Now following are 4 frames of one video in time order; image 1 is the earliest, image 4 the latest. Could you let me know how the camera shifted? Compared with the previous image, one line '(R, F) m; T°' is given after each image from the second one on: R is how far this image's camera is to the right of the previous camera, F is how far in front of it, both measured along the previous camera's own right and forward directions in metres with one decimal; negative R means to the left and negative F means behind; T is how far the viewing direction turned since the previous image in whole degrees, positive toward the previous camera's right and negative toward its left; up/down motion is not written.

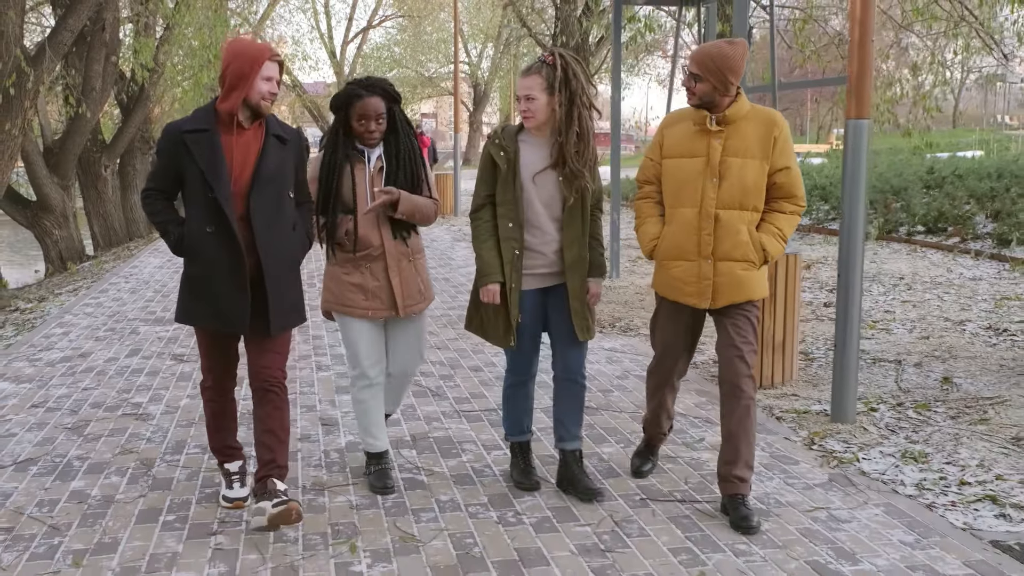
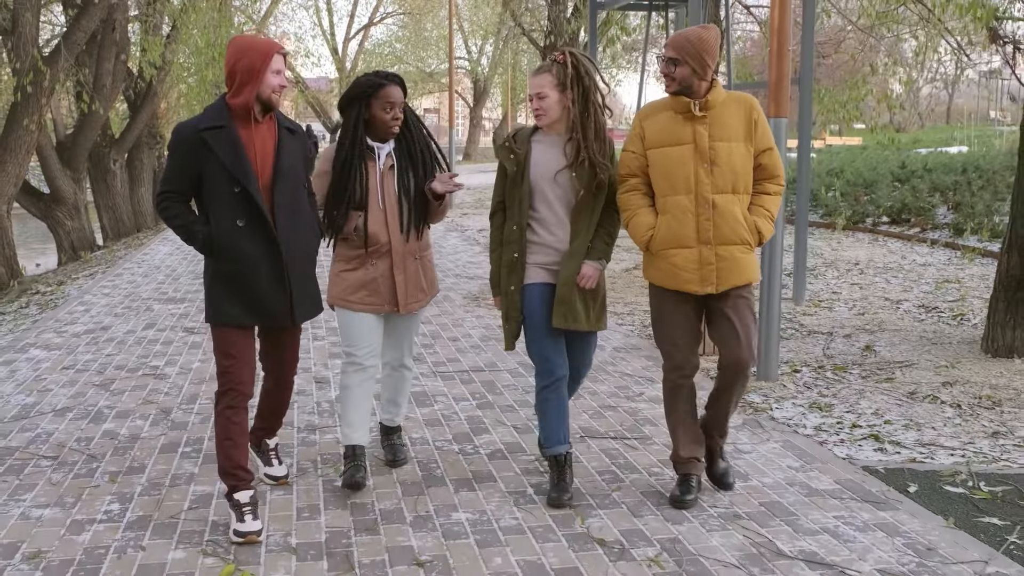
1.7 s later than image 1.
(+0.2, -0.7) m; 0°
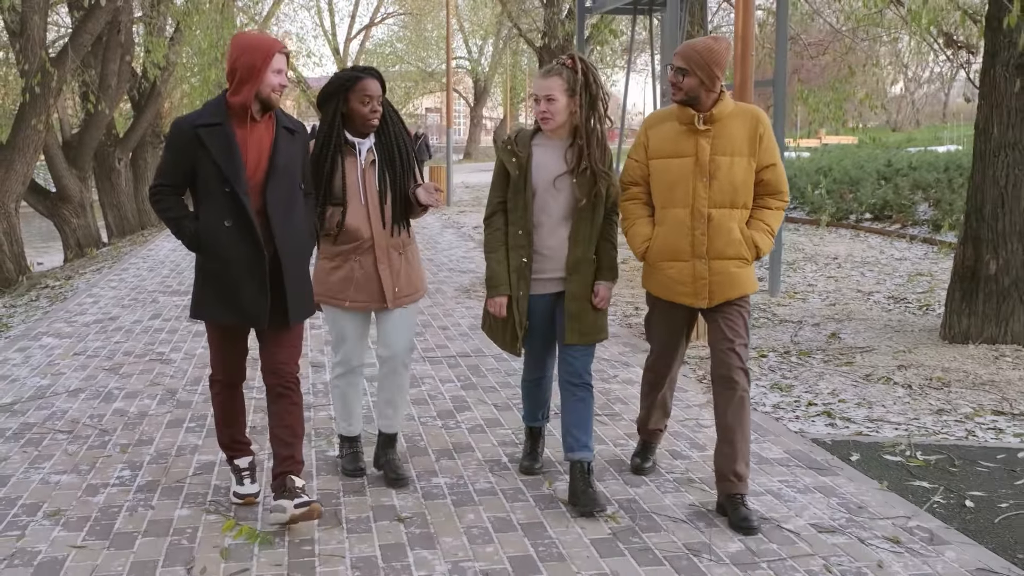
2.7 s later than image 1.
(+0.1, -0.4) m; 0°
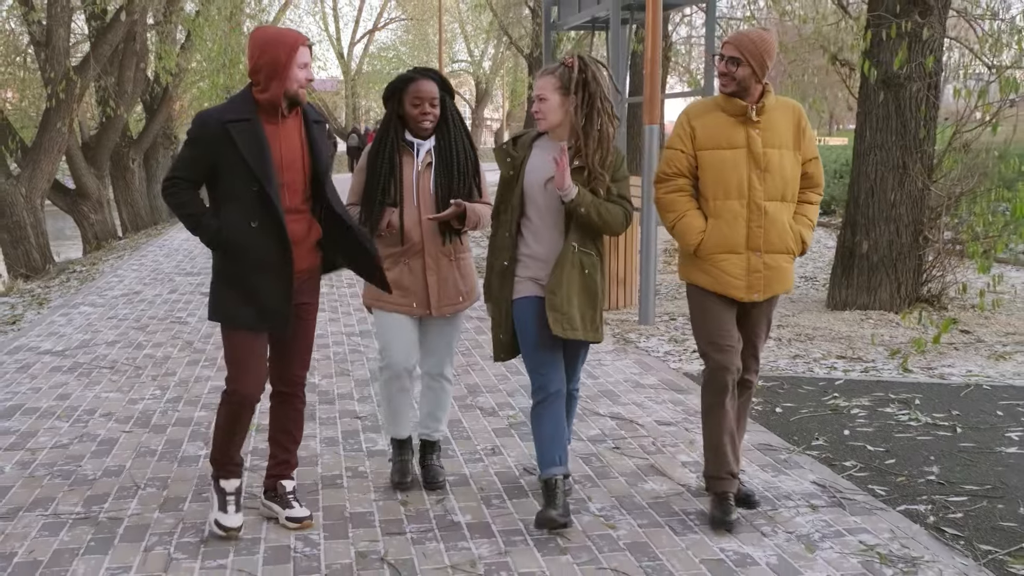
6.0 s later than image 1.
(+0.4, -1.3) m; 0°
